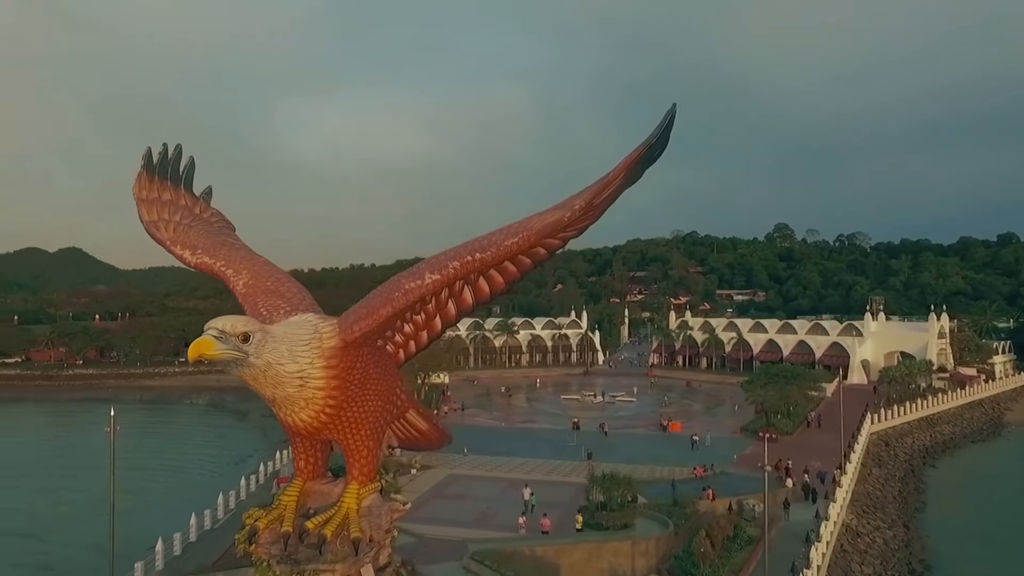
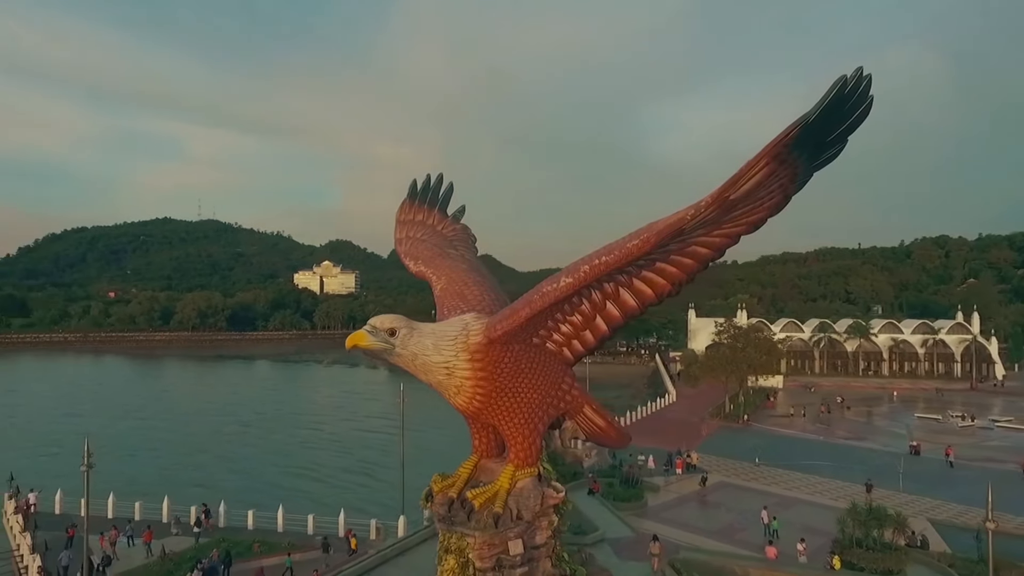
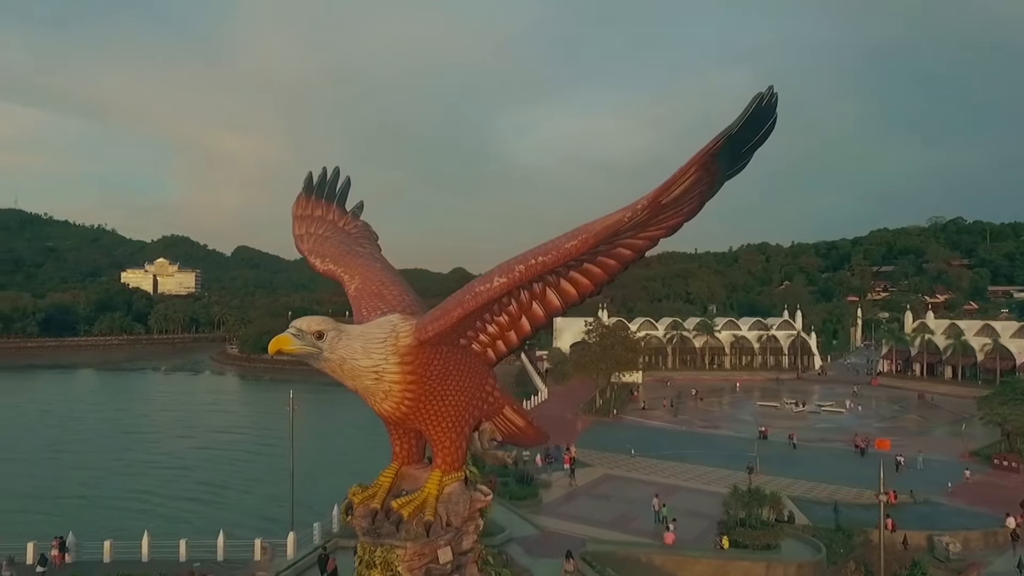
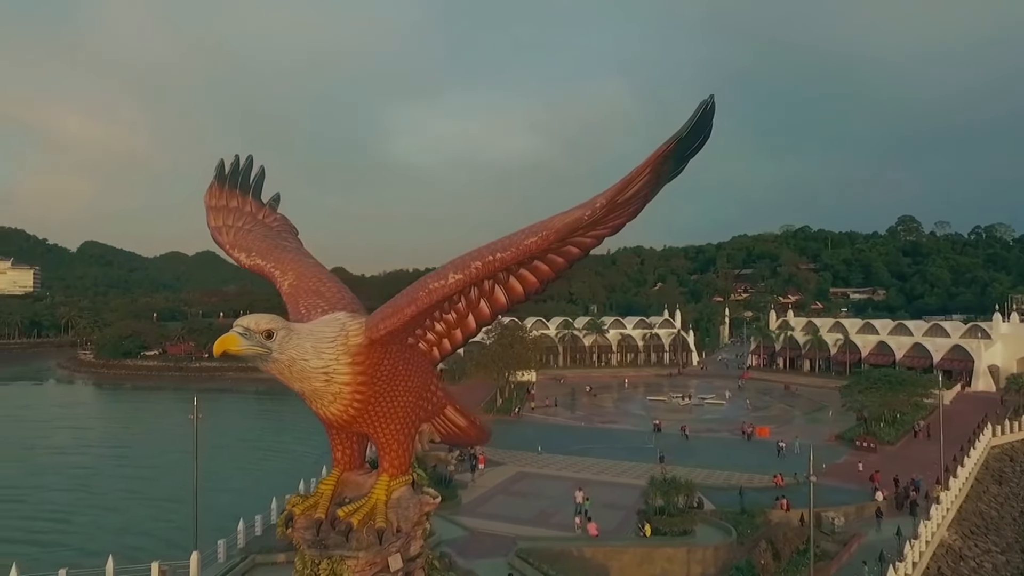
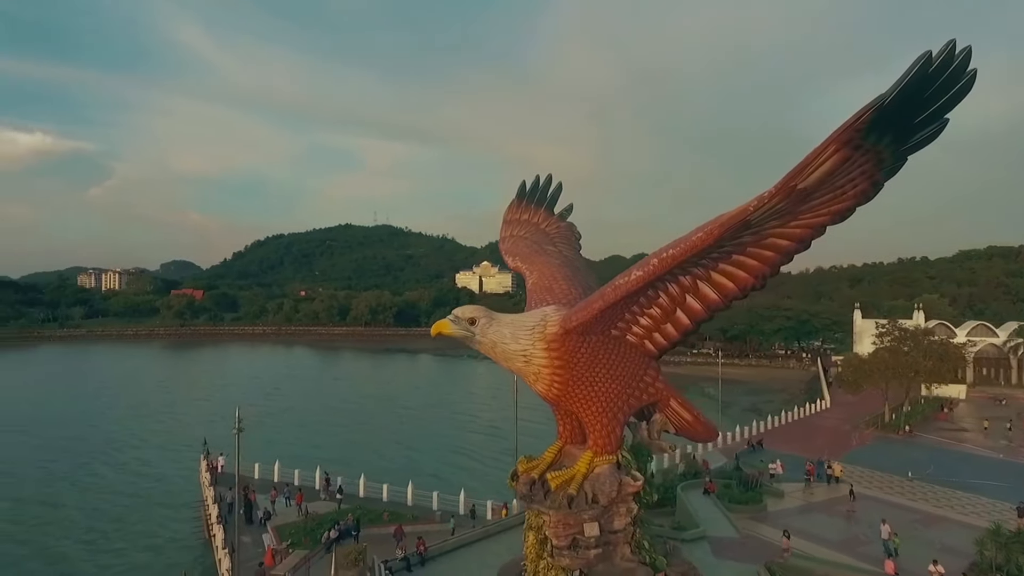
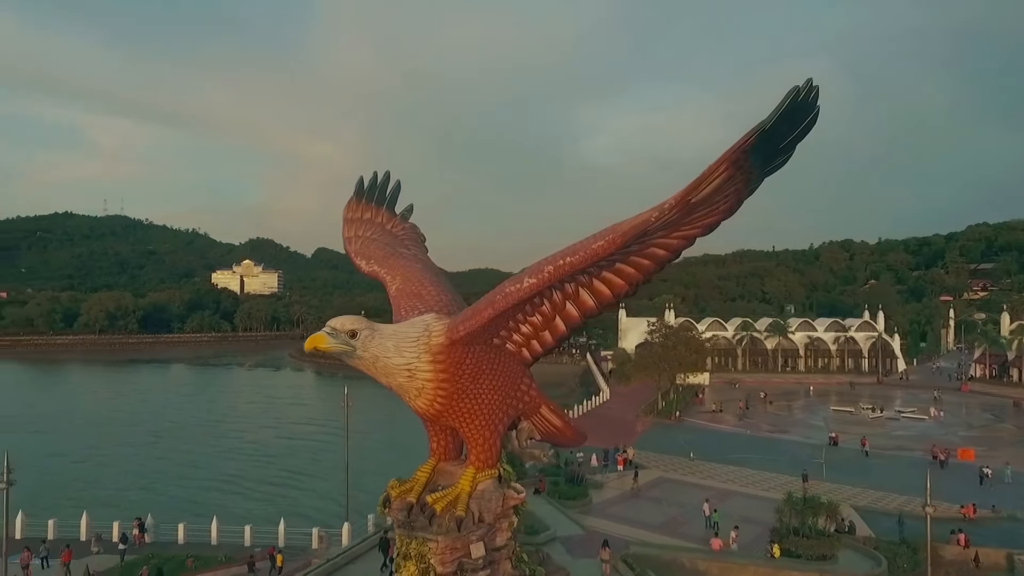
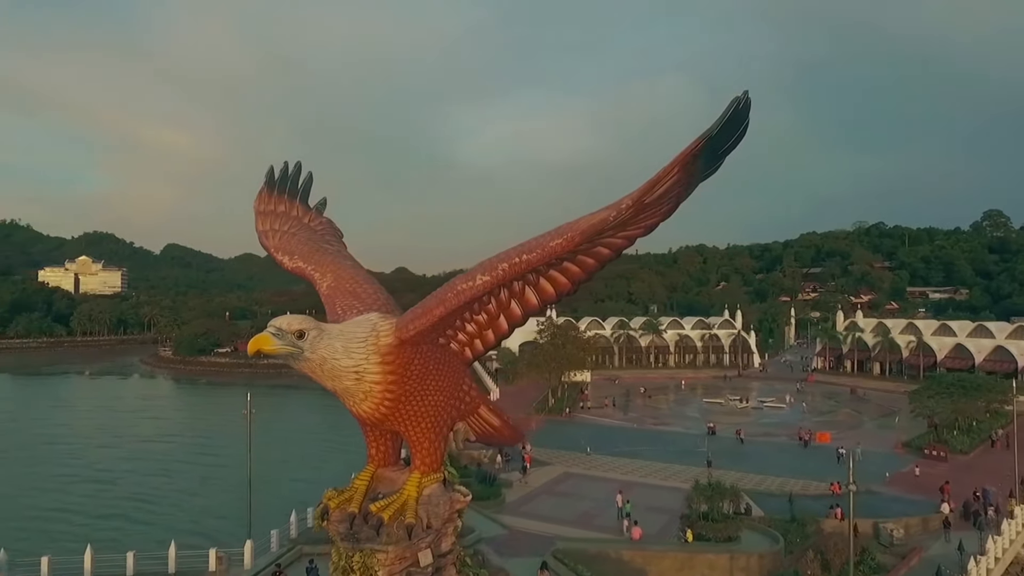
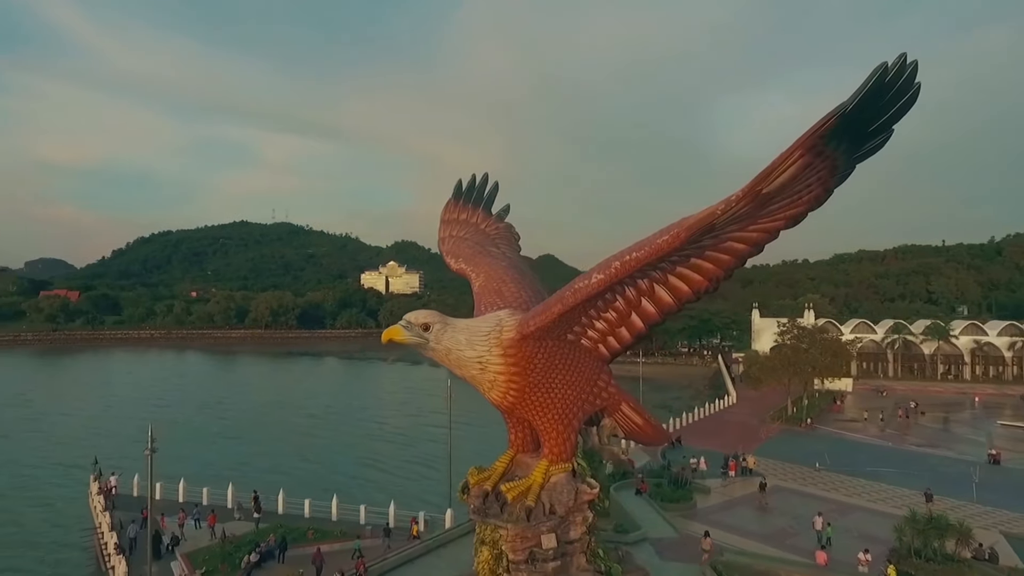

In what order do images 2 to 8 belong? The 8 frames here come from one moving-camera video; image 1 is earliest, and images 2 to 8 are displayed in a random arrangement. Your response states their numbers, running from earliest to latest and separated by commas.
4, 7, 3, 6, 2, 8, 5
